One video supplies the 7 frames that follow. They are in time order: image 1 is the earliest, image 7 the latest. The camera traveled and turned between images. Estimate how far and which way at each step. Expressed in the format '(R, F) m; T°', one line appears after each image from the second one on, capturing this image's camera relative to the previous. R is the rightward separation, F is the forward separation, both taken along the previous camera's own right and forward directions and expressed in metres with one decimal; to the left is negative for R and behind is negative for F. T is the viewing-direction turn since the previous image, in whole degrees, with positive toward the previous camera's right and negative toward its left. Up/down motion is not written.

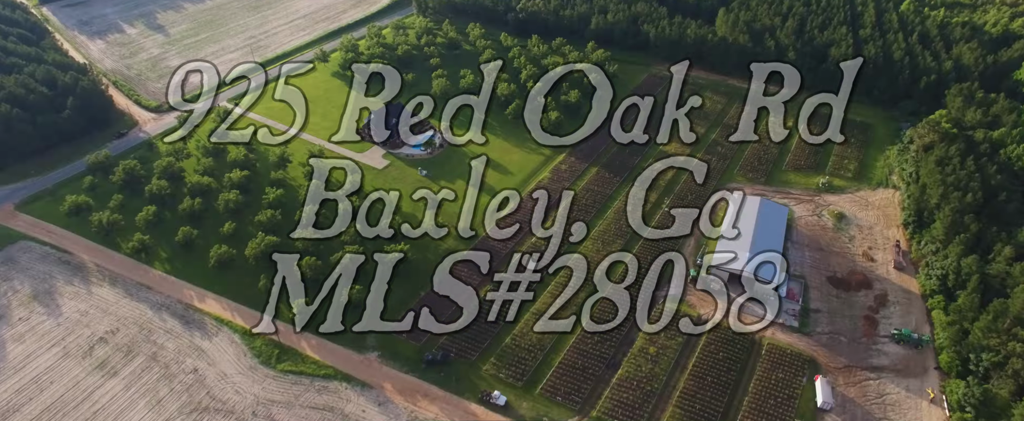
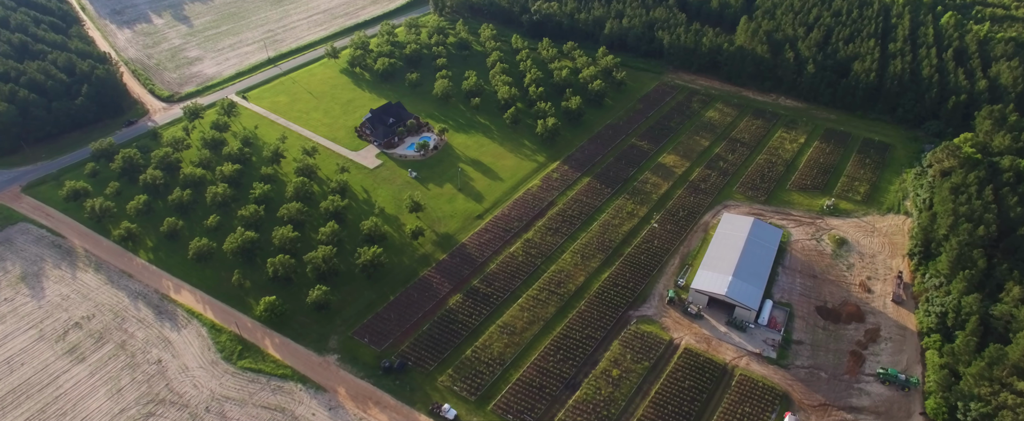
(+7.0, +1.6) m; -4°
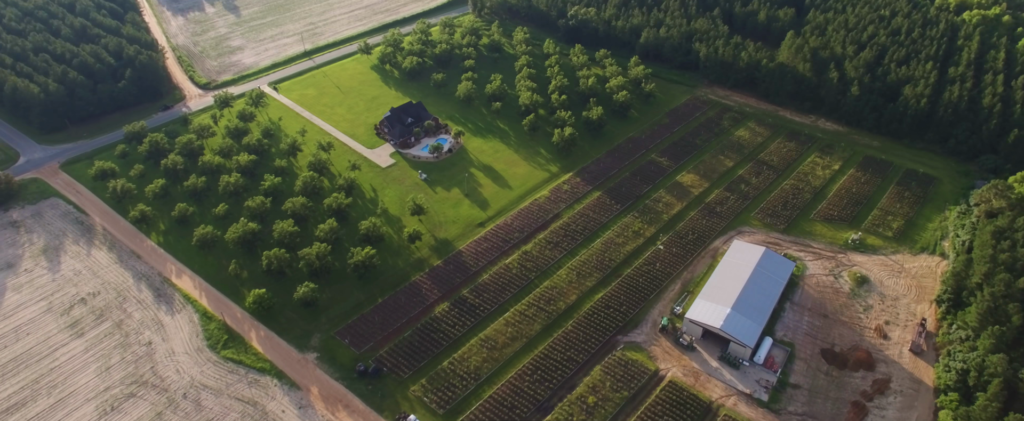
(+6.3, +1.7) m; -5°
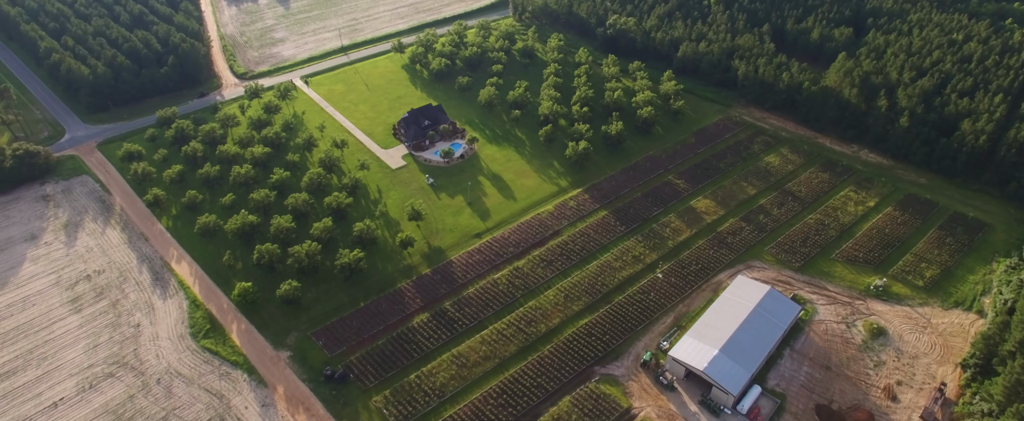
(+7.4, +2.3) m; -6°
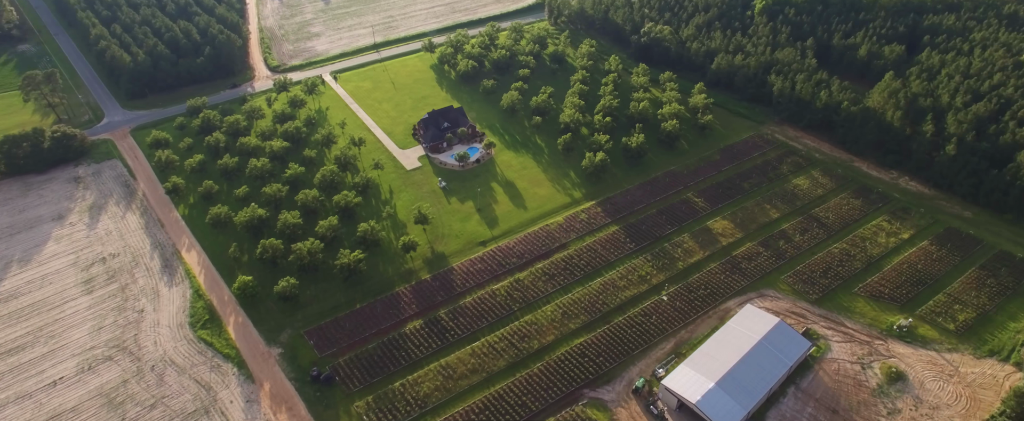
(+4.5, +1.7) m; -4°
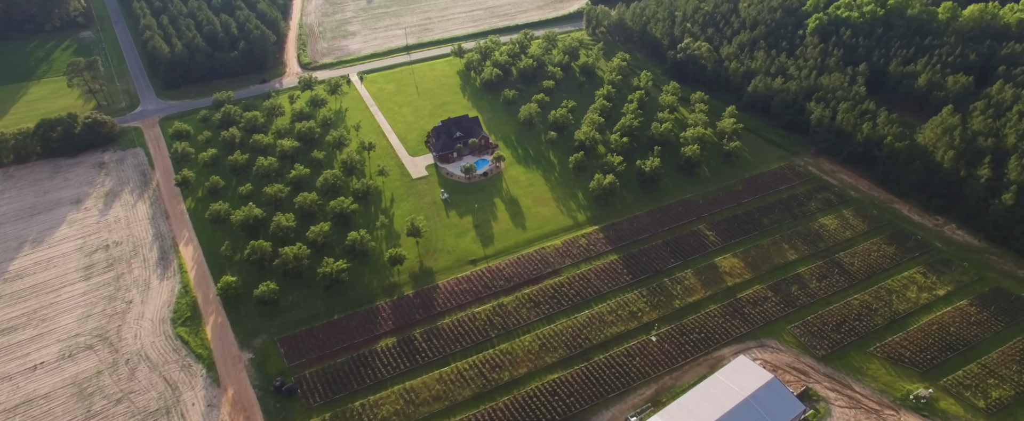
(+7.2, +3.2) m; -6°
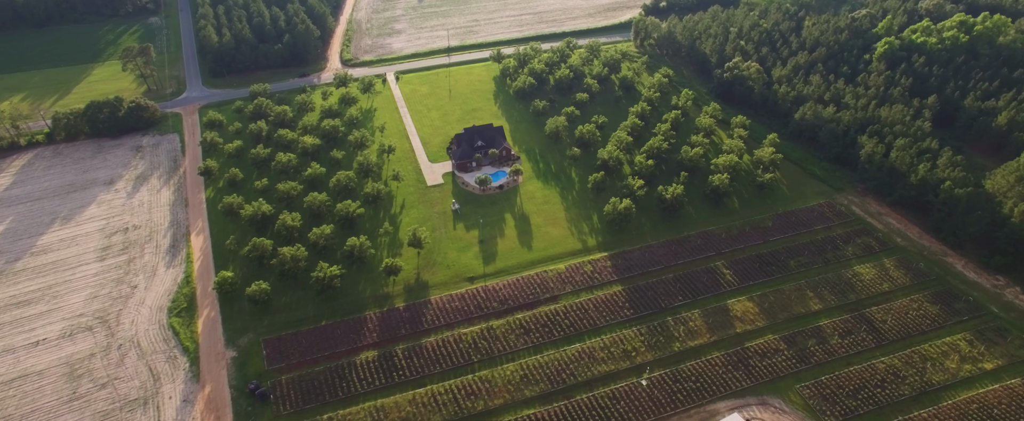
(+6.5, +3.2) m; -6°
